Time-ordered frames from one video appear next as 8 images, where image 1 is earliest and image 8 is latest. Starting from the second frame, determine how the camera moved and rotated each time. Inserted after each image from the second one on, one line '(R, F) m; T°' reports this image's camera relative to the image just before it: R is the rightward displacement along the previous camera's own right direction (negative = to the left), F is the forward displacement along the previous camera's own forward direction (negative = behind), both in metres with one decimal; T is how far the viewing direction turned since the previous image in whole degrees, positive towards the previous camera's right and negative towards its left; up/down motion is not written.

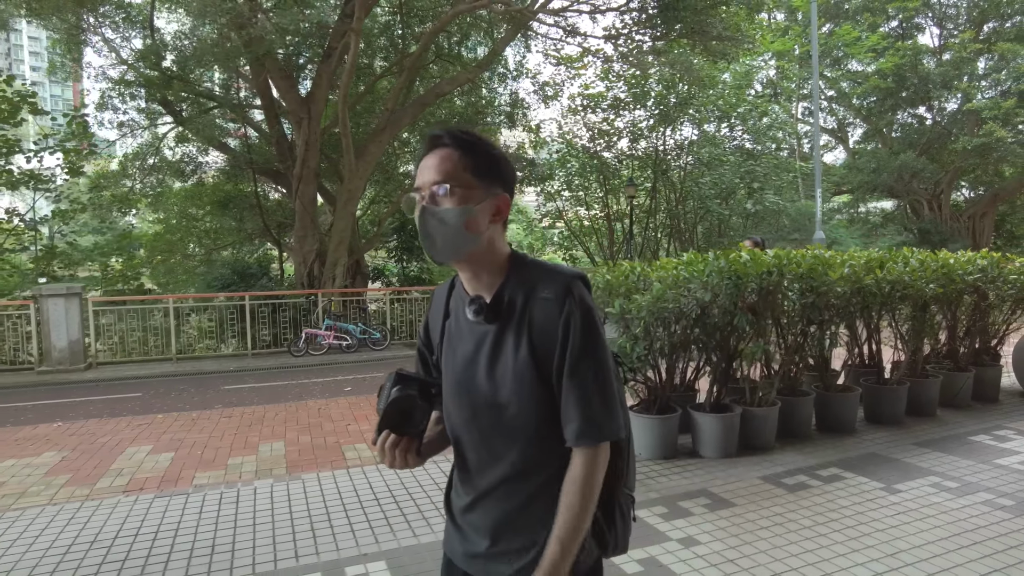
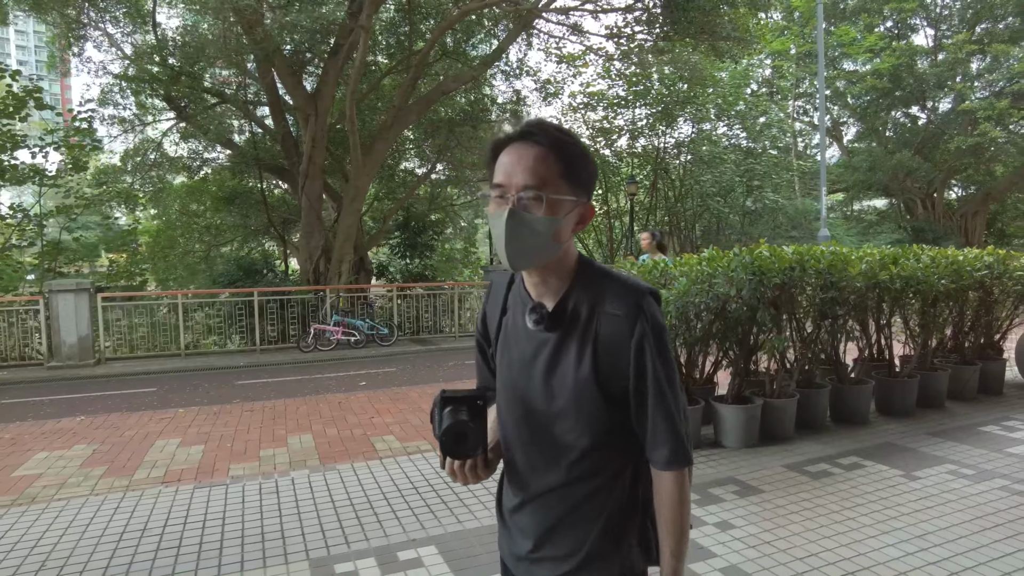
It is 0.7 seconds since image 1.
(-0.3, -0.1) m; +1°
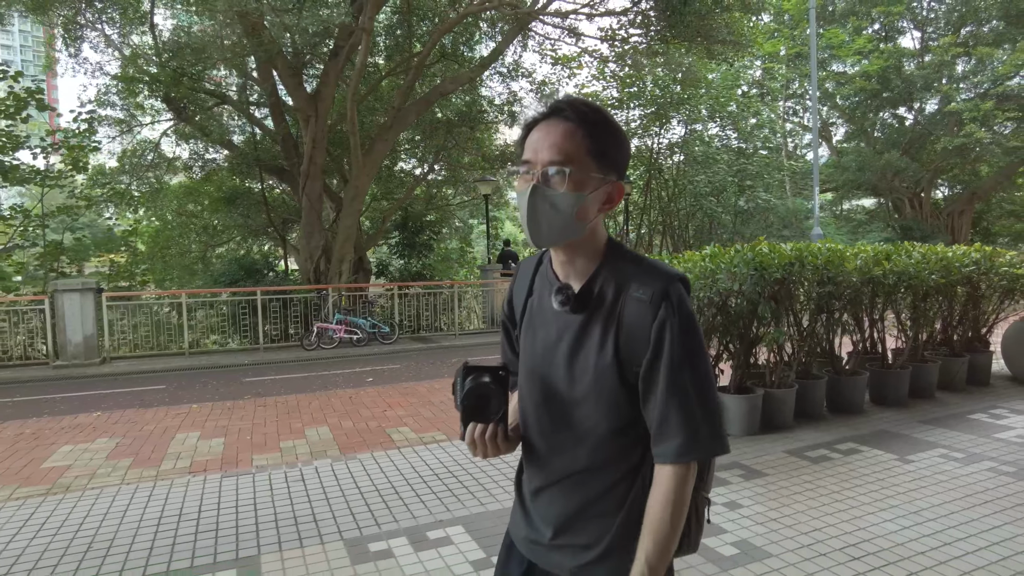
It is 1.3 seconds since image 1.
(-0.2, -0.2) m; +1°
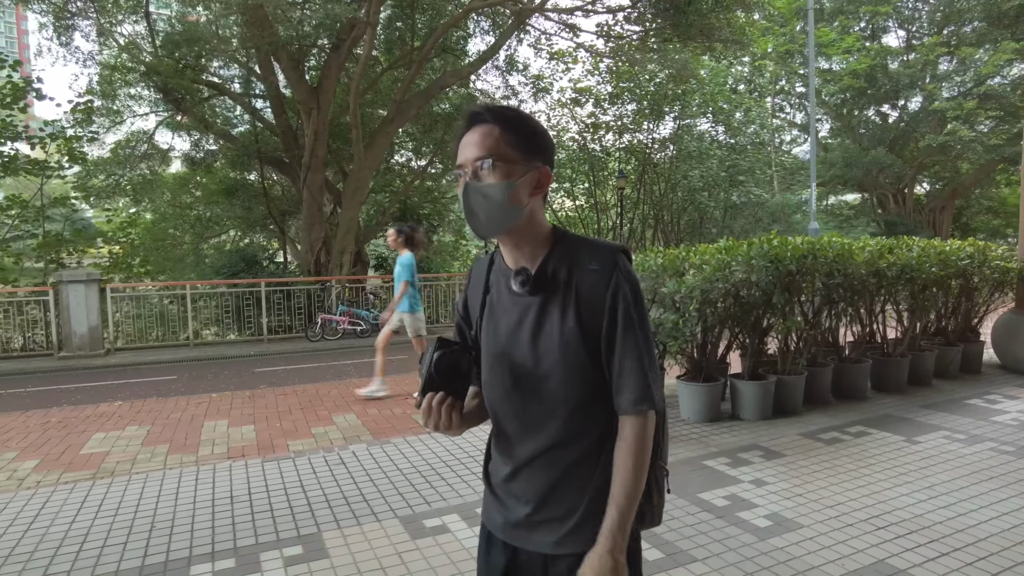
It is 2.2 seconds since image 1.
(-0.4, -0.2) m; +2°
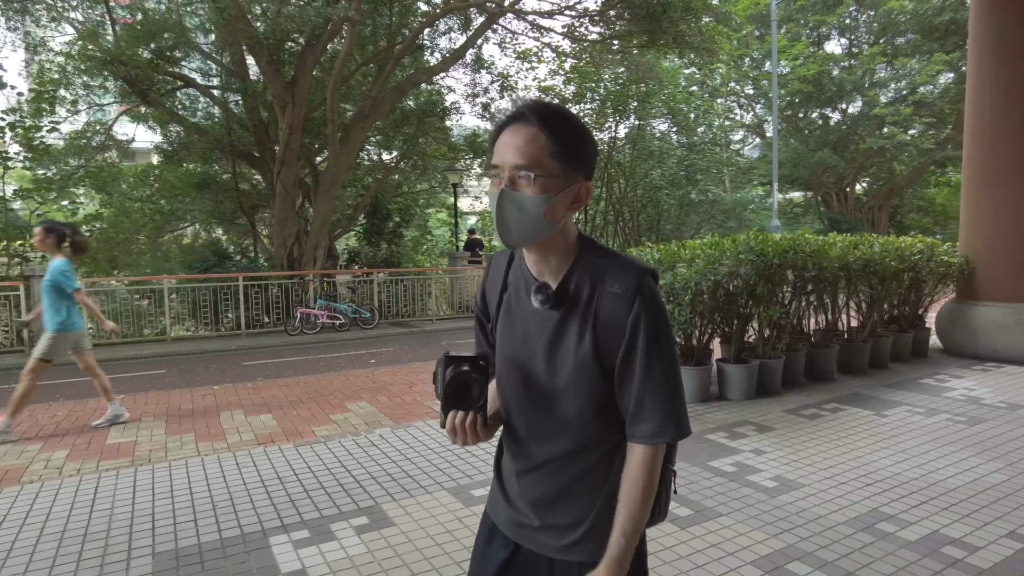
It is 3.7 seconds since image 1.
(-0.6, -0.4) m; +5°
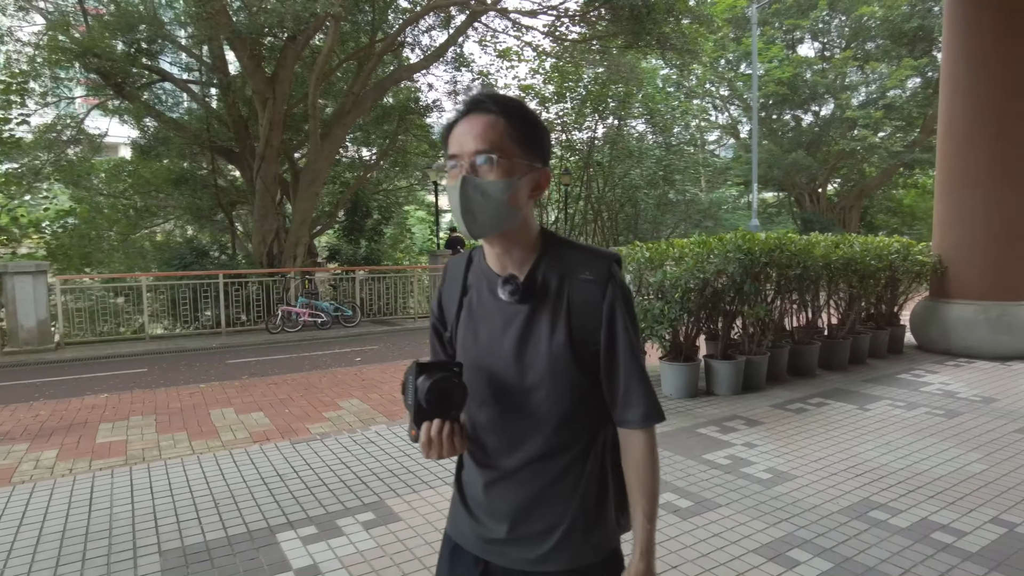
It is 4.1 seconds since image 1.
(-0.2, -0.1) m; +2°
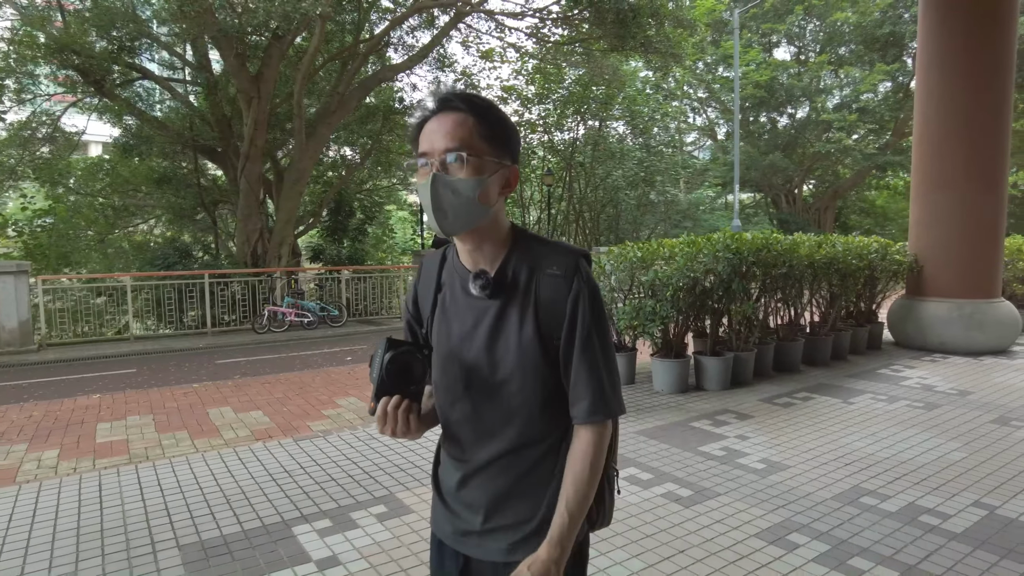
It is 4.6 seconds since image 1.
(-0.2, -0.1) m; +2°
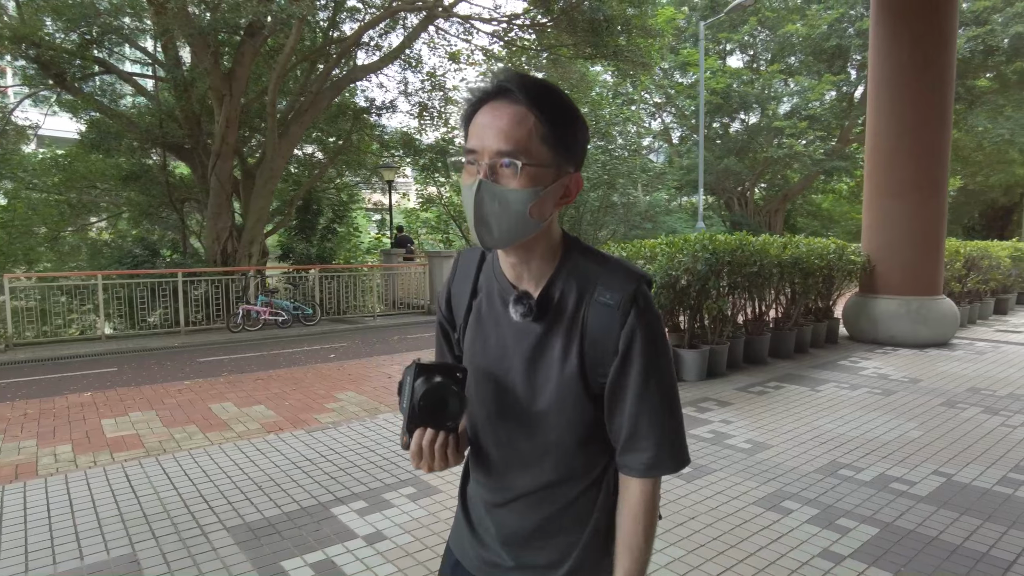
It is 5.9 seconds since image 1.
(-0.4, -0.3) m; +4°
